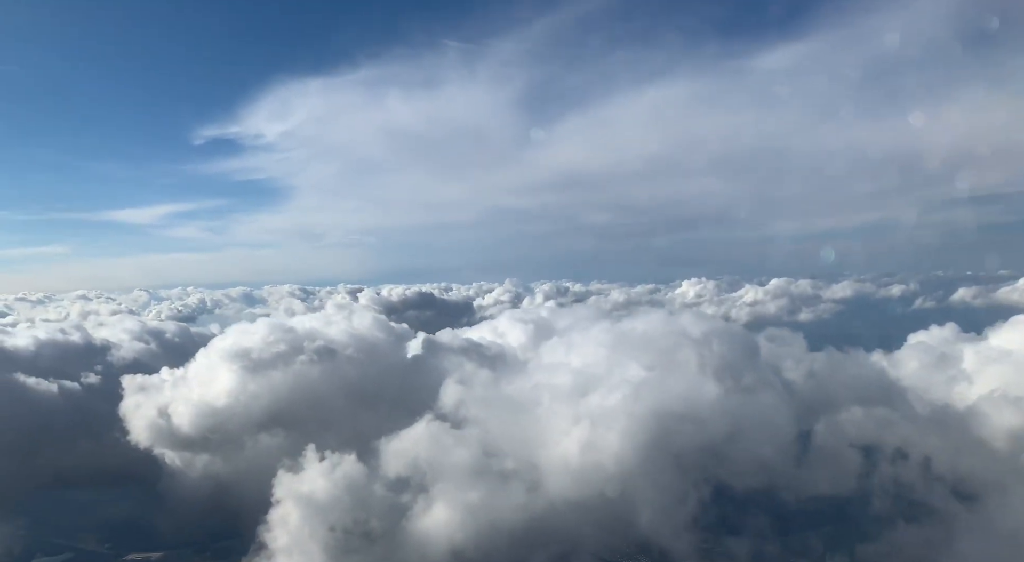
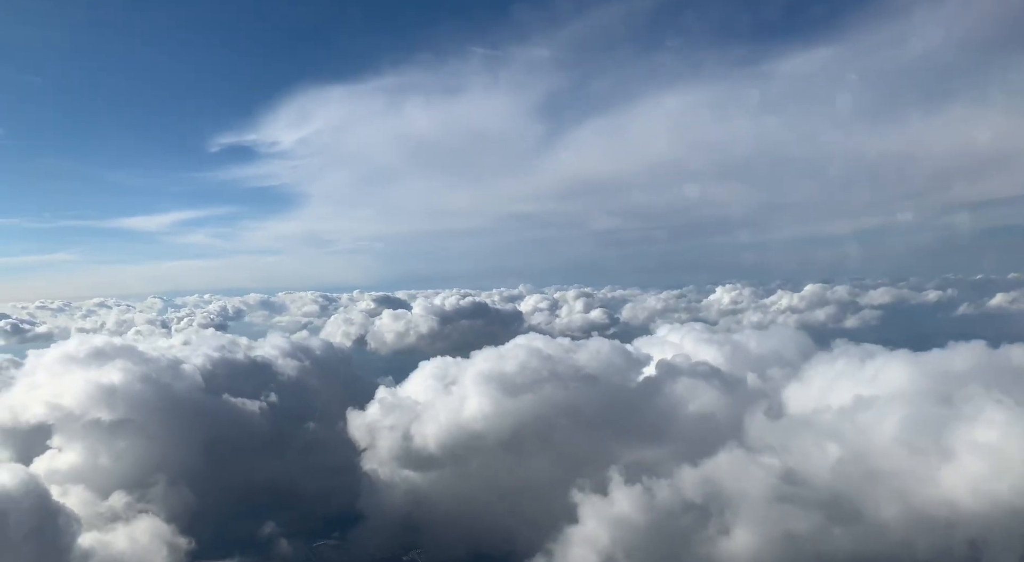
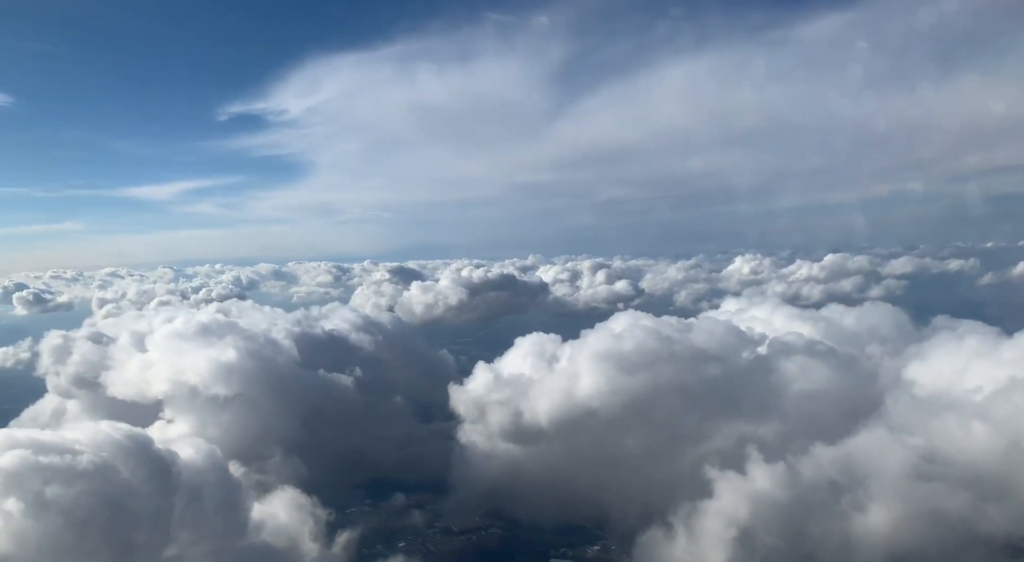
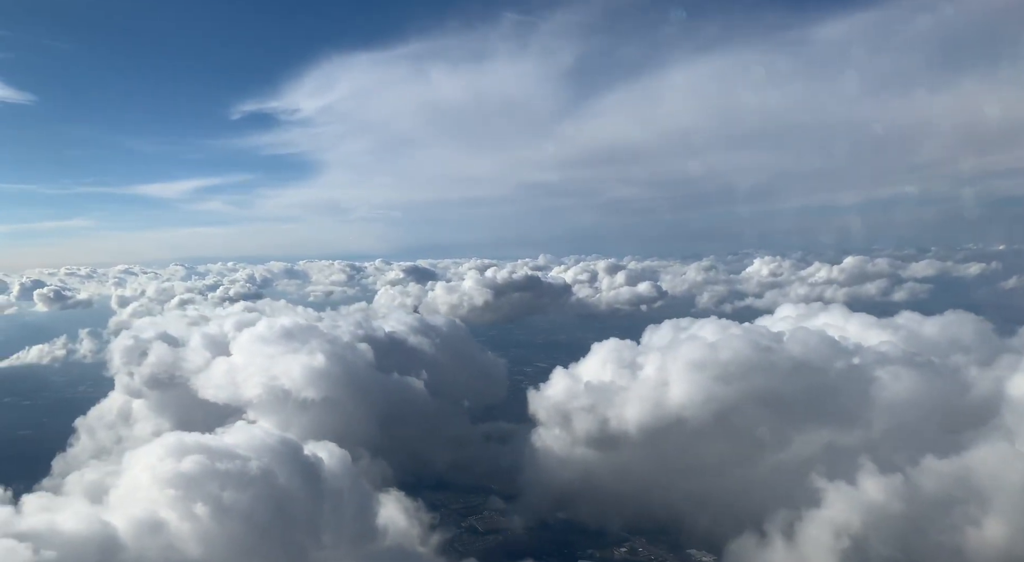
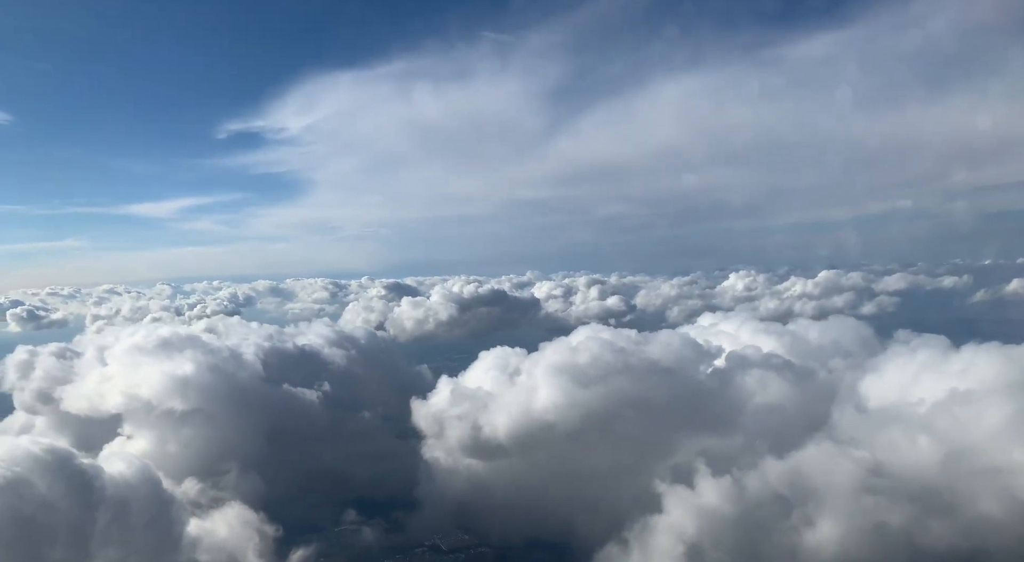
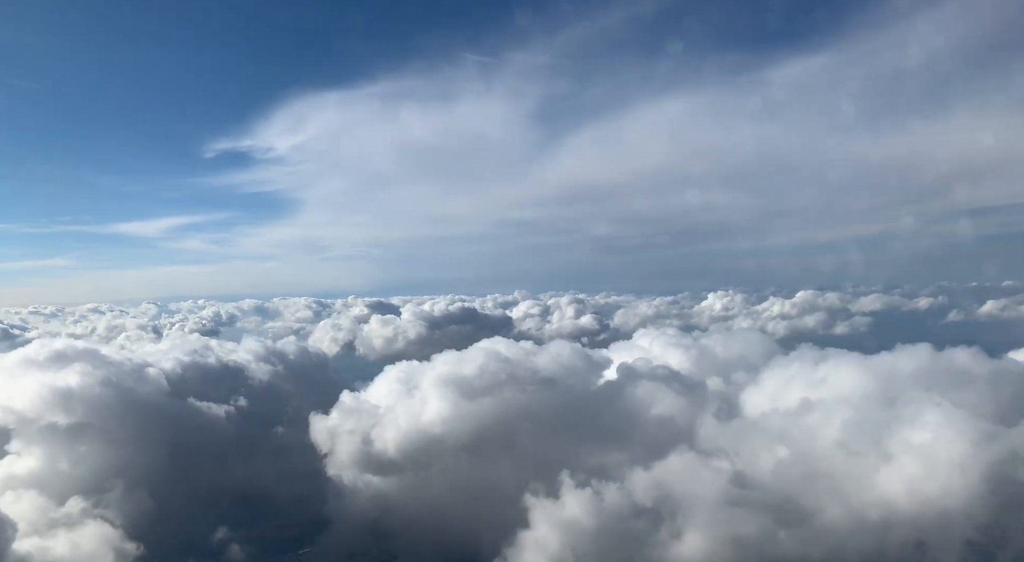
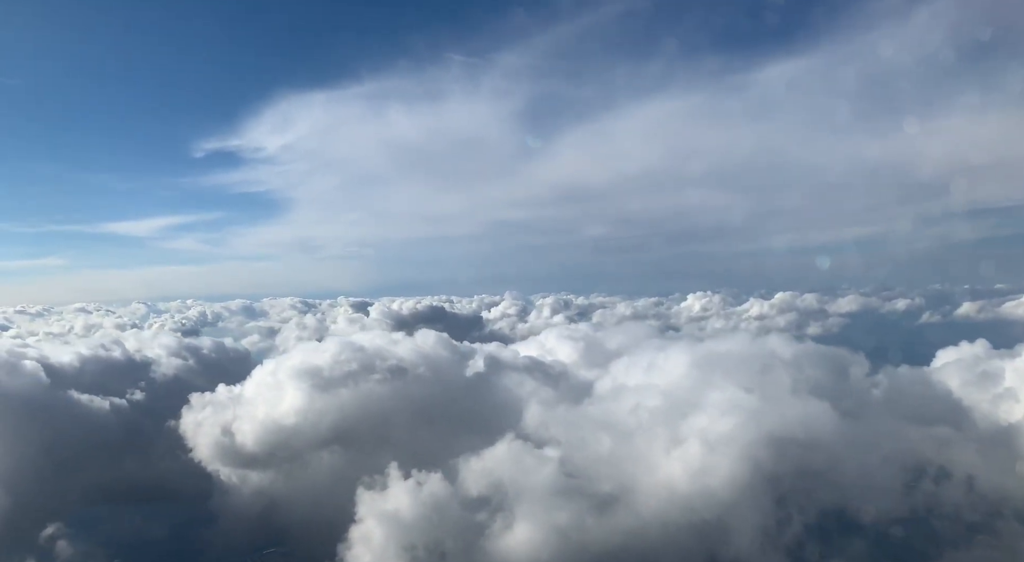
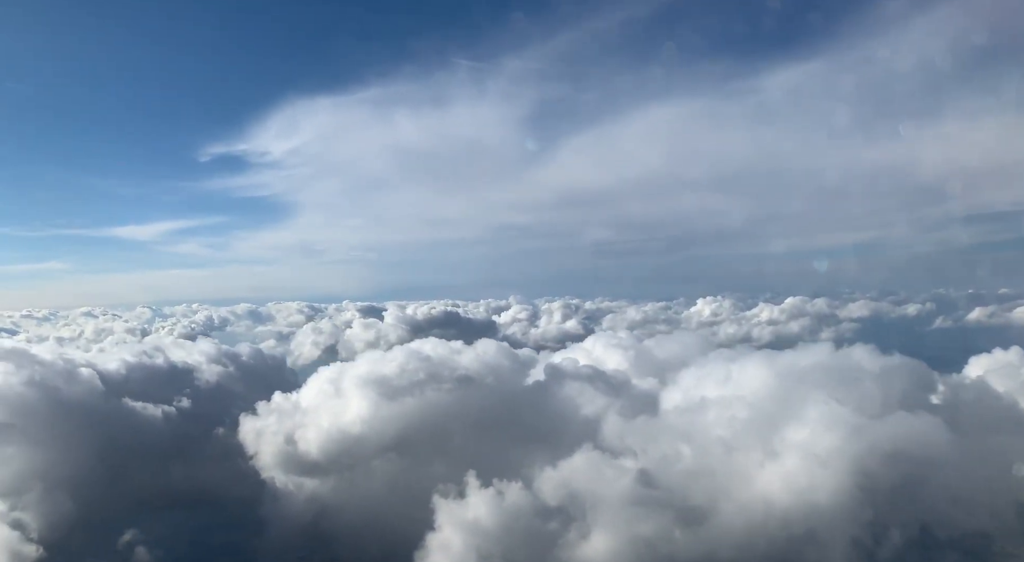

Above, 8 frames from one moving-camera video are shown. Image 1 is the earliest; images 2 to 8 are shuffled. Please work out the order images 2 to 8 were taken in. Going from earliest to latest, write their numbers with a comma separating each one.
7, 8, 6, 2, 5, 3, 4
